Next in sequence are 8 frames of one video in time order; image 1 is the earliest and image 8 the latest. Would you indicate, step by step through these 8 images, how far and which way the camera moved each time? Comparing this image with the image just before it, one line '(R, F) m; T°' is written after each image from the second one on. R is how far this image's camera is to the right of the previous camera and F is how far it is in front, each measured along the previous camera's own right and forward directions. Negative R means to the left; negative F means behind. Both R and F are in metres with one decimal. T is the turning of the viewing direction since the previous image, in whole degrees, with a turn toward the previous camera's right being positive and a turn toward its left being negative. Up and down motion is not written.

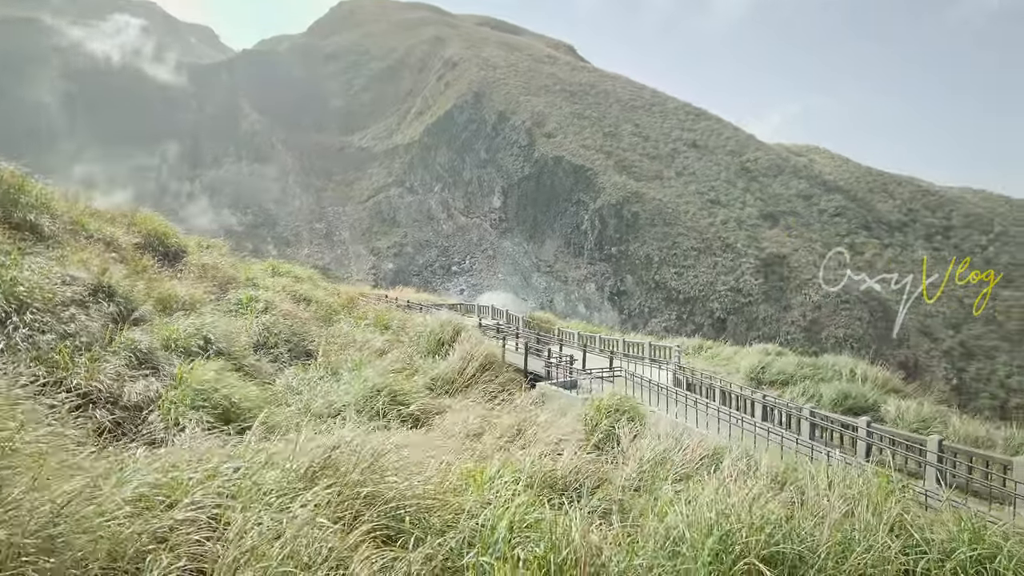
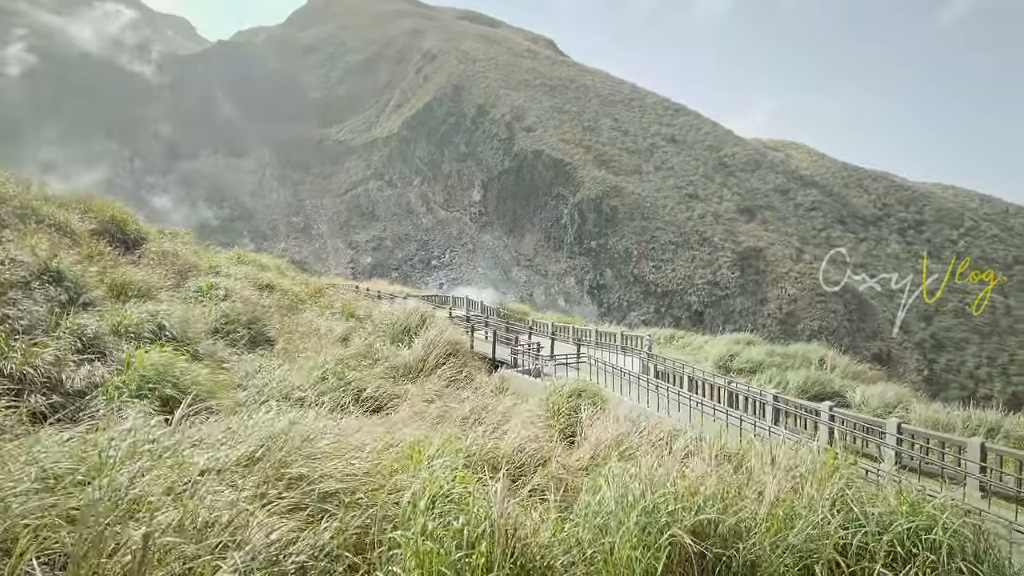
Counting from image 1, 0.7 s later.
(+0.3, +0.1) m; +2°
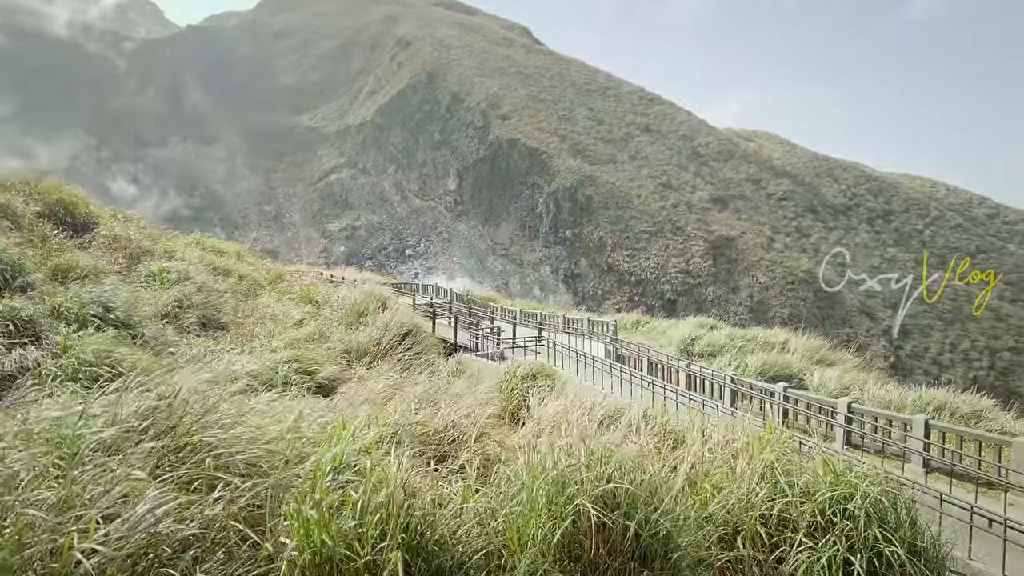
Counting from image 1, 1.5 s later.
(+0.4, +0.1) m; +2°
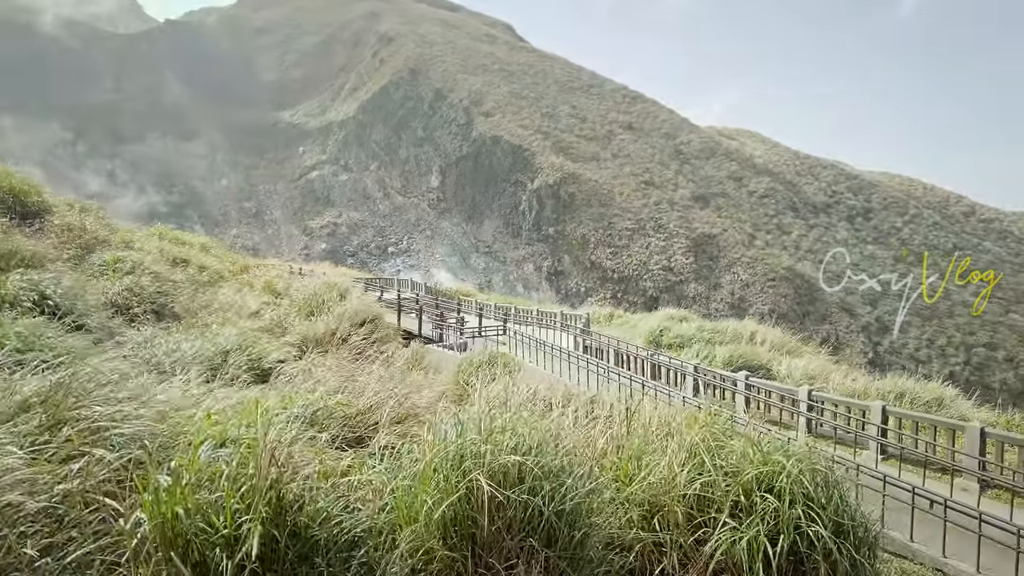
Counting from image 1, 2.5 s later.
(+0.4, +0.2) m; +1°
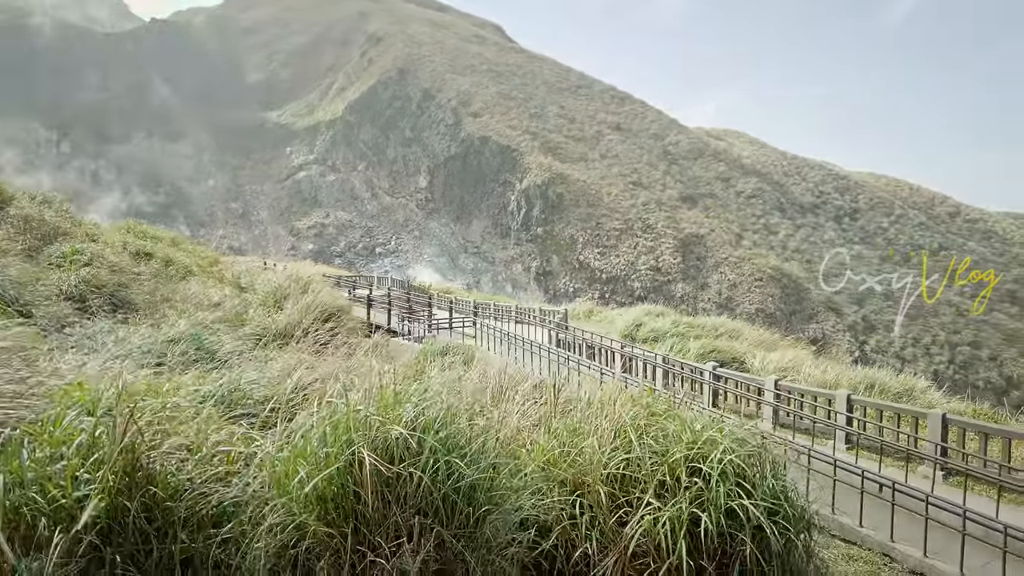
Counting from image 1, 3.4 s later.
(+0.4, +0.2) m; +1°
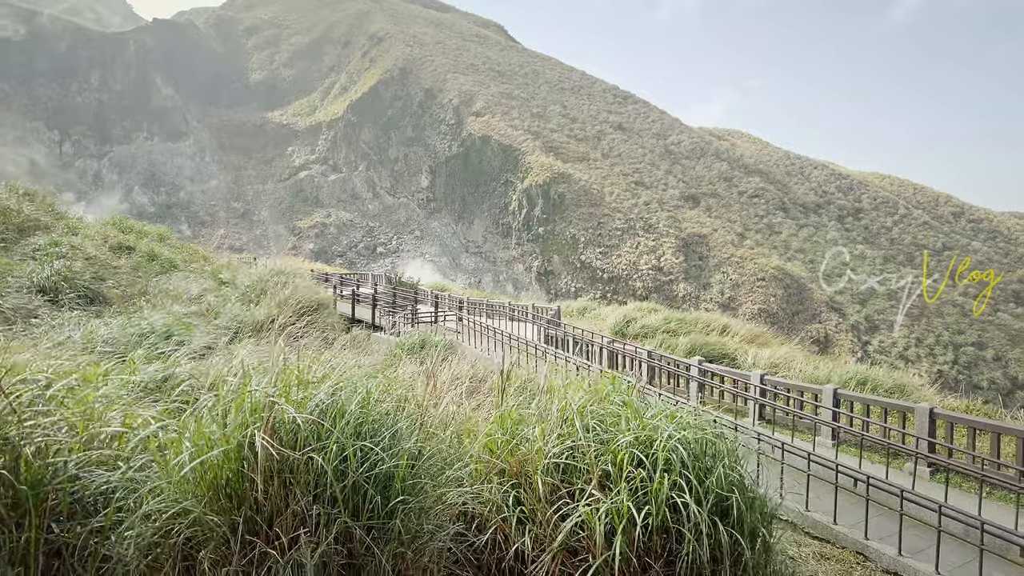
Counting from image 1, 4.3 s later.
(+0.4, +0.2) m; 0°
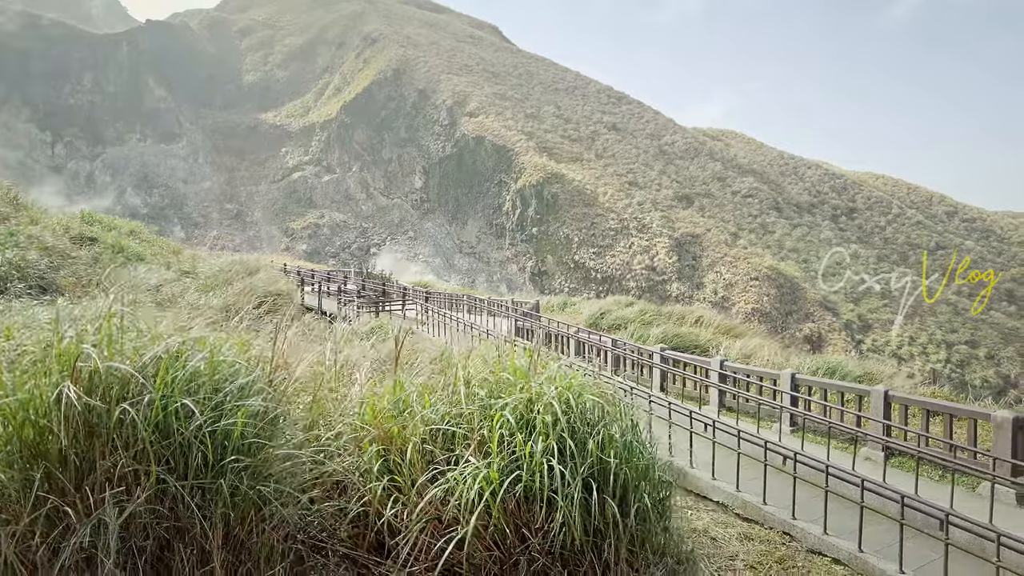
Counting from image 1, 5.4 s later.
(+0.6, +0.2) m; 0°
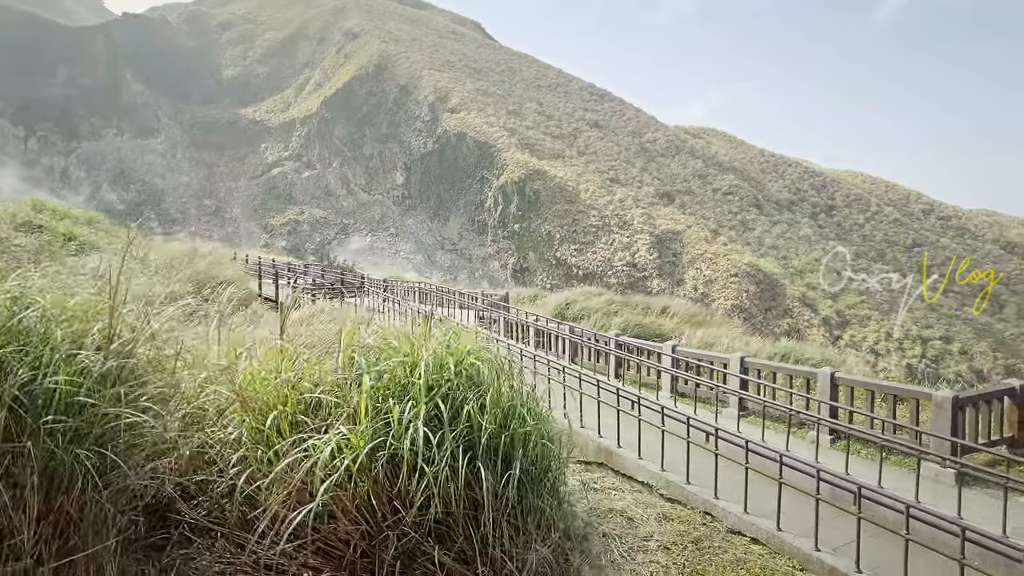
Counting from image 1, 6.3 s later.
(+0.5, +0.2) m; +1°
